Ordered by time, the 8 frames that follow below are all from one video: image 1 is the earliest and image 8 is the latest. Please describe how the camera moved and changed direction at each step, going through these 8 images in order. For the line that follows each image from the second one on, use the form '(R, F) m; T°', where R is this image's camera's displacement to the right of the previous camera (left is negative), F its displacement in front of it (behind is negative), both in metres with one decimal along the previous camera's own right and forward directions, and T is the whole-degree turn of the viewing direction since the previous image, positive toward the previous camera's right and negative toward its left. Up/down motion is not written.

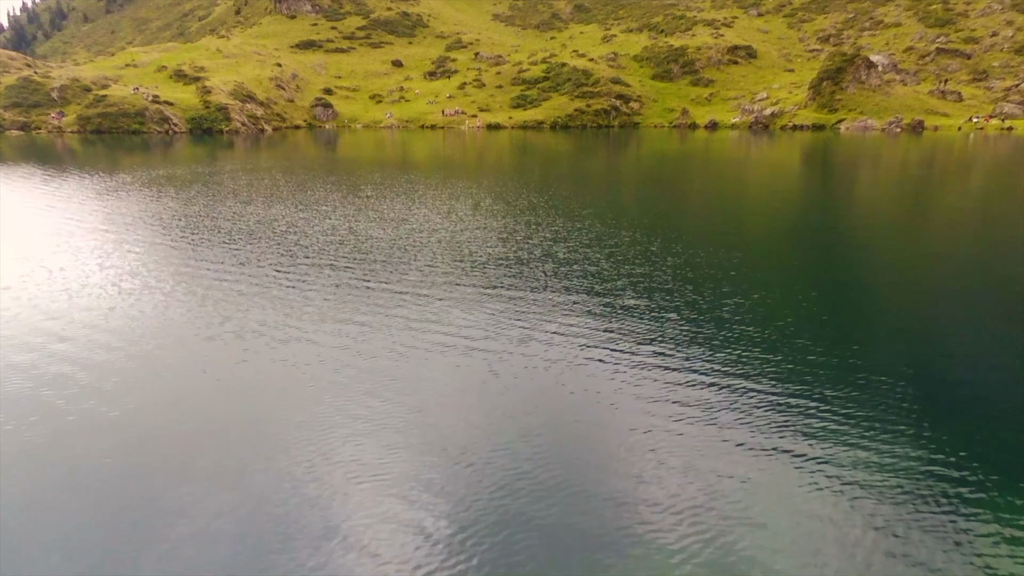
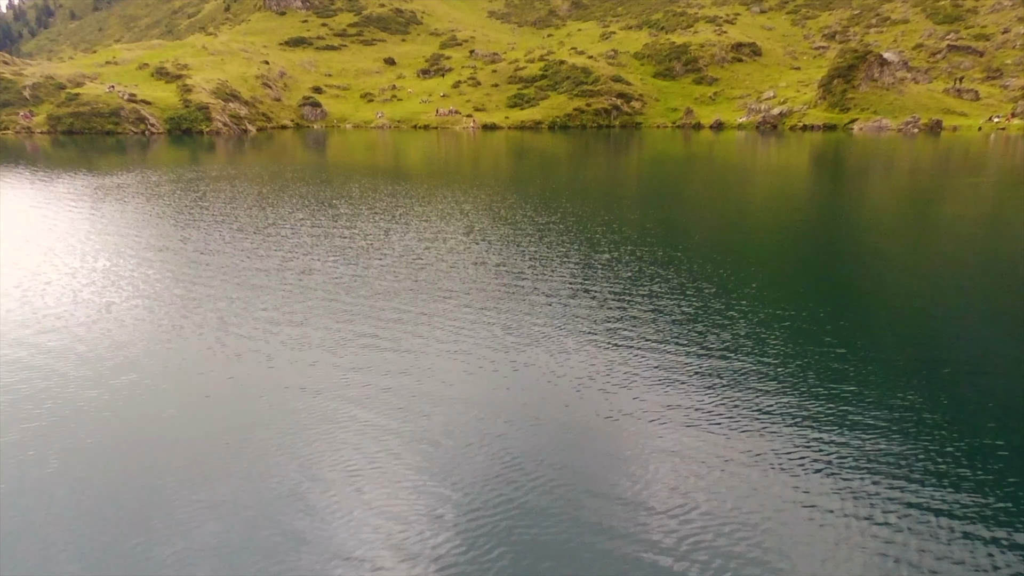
(-0.3, +6.7) m; 0°
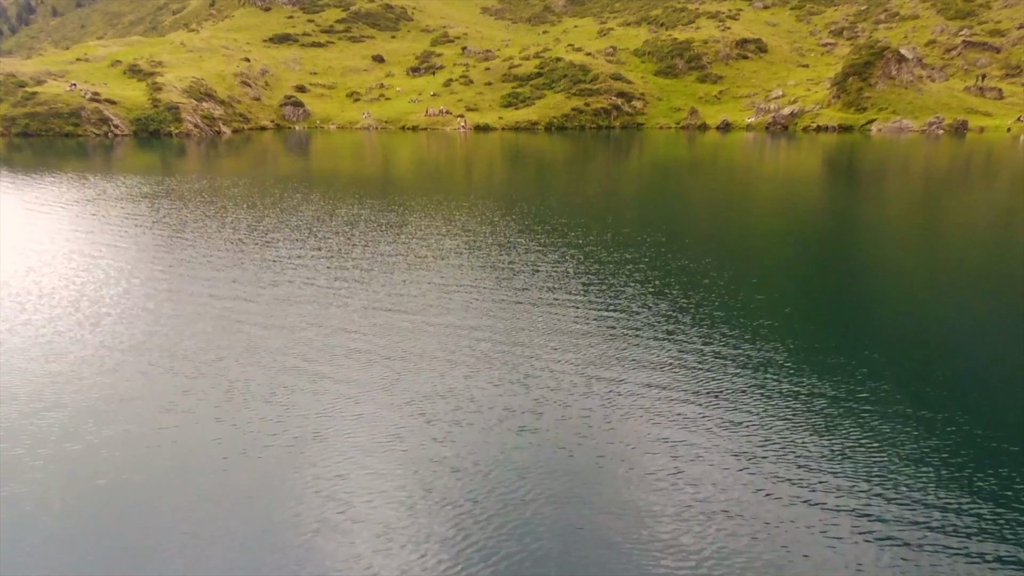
(0.0, +8.9) m; 0°
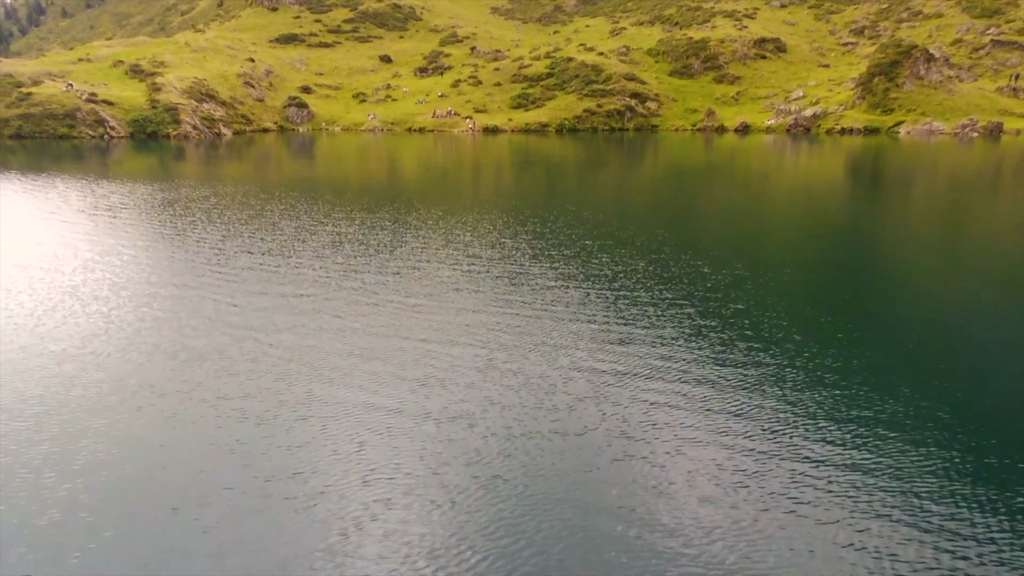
(-0.1, +4.9) m; -1°
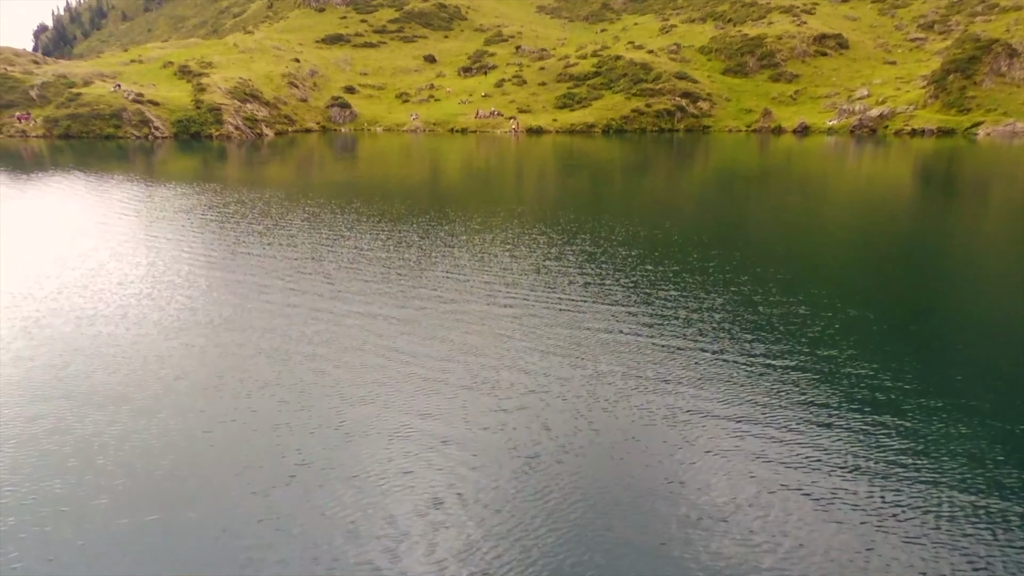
(-0.3, +4.8) m; -4°
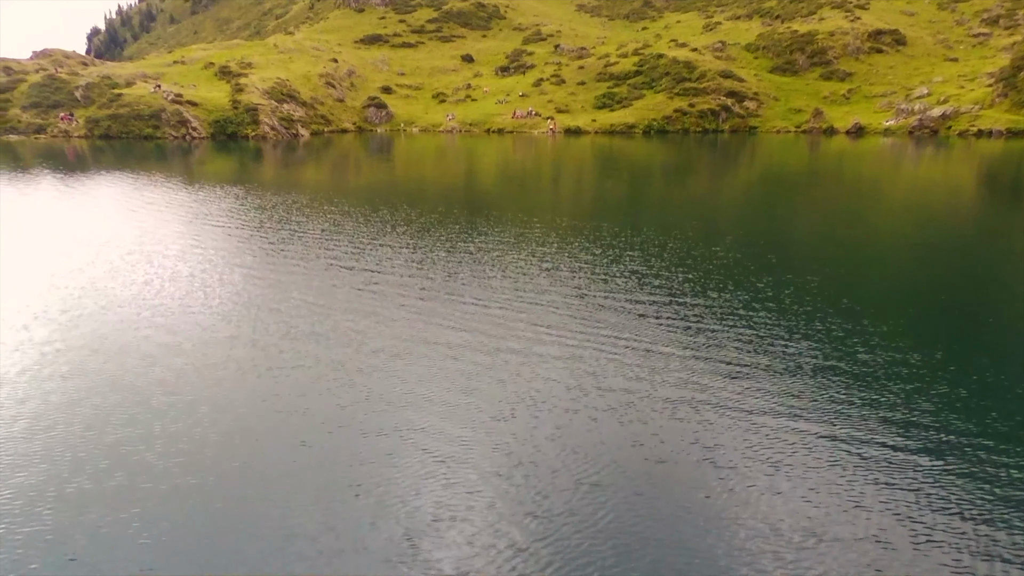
(-0.2, +3.5) m; -3°
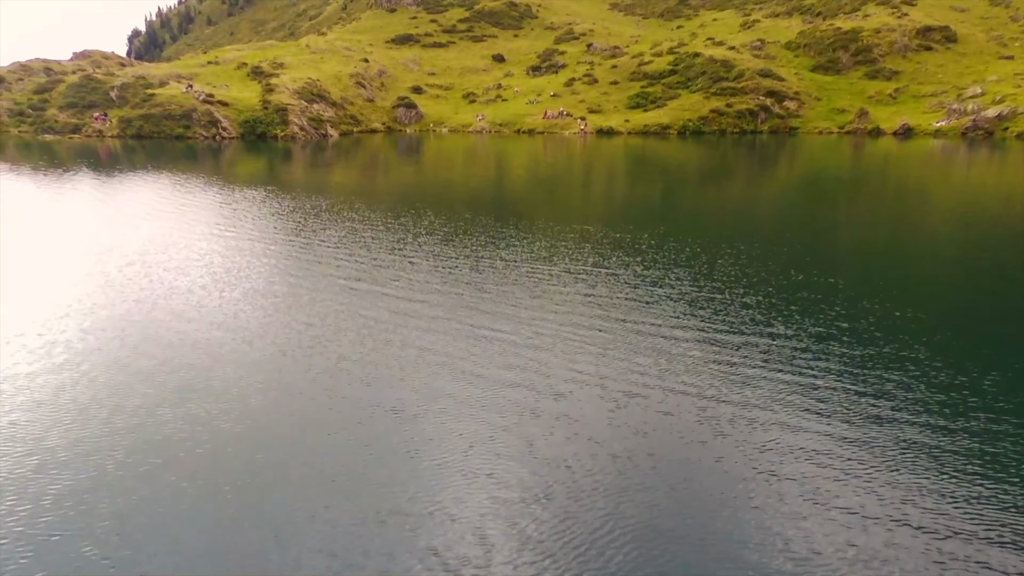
(-0.2, +2.8) m; -3°
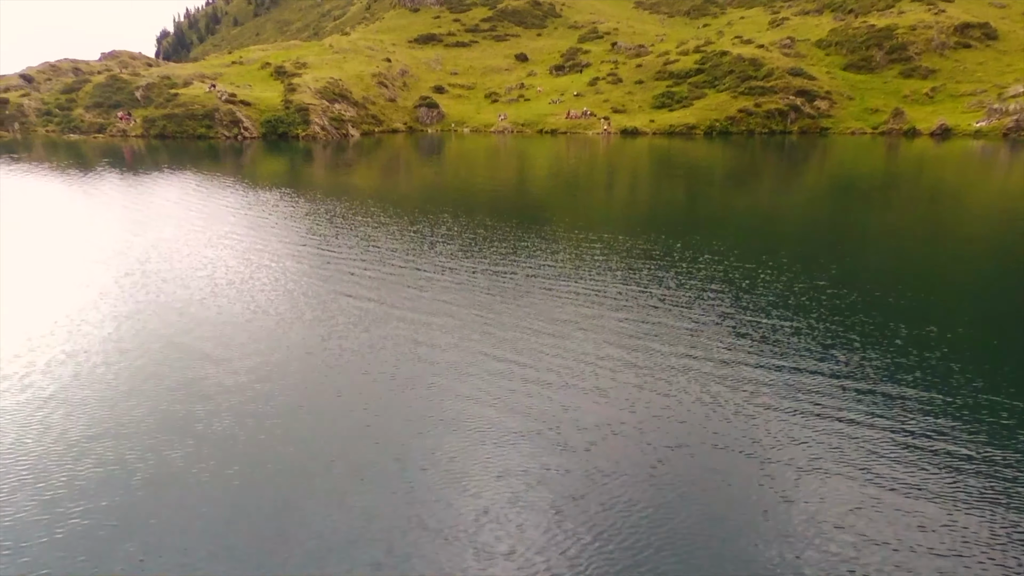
(-0.1, +2.0) m; -2°
